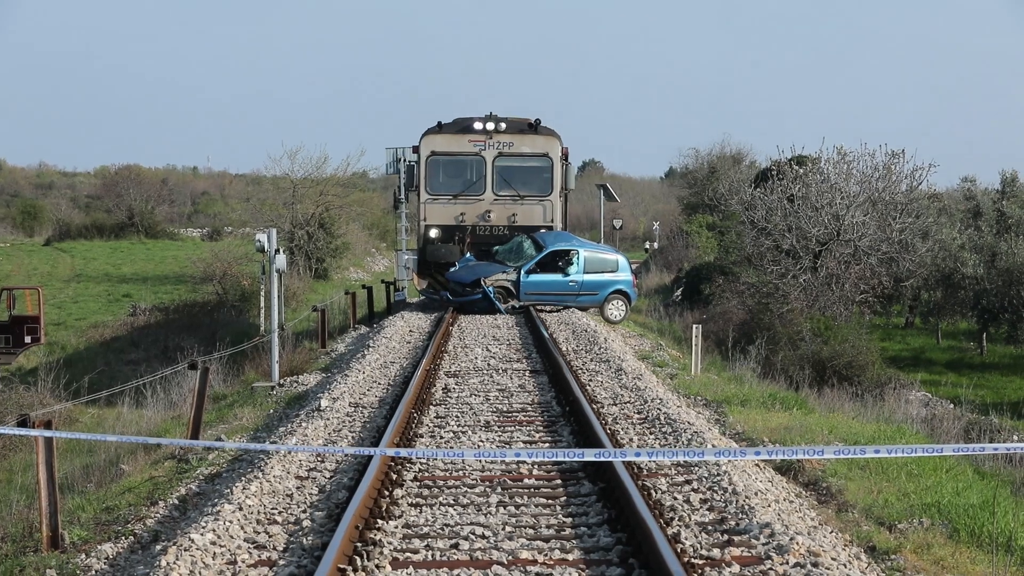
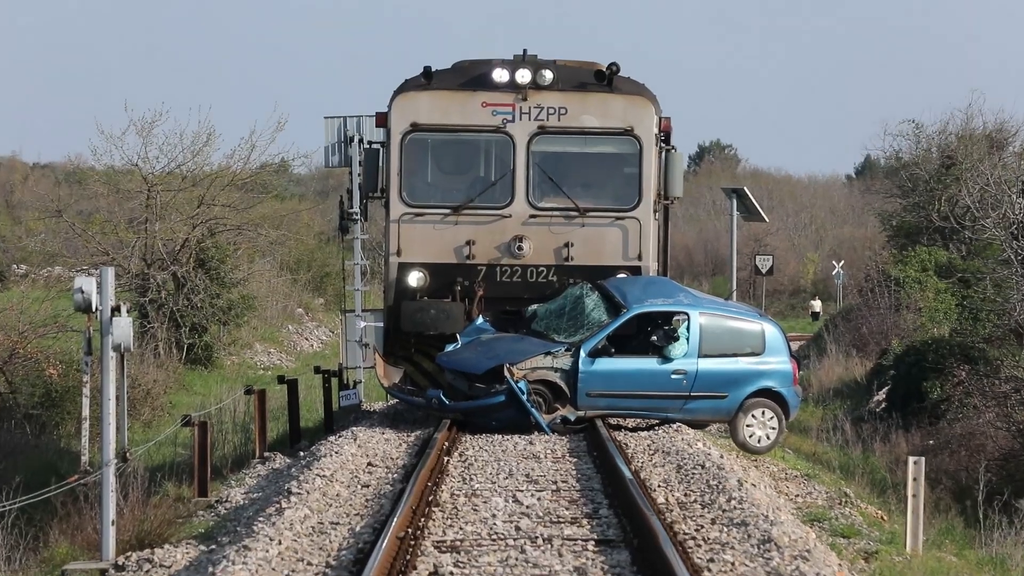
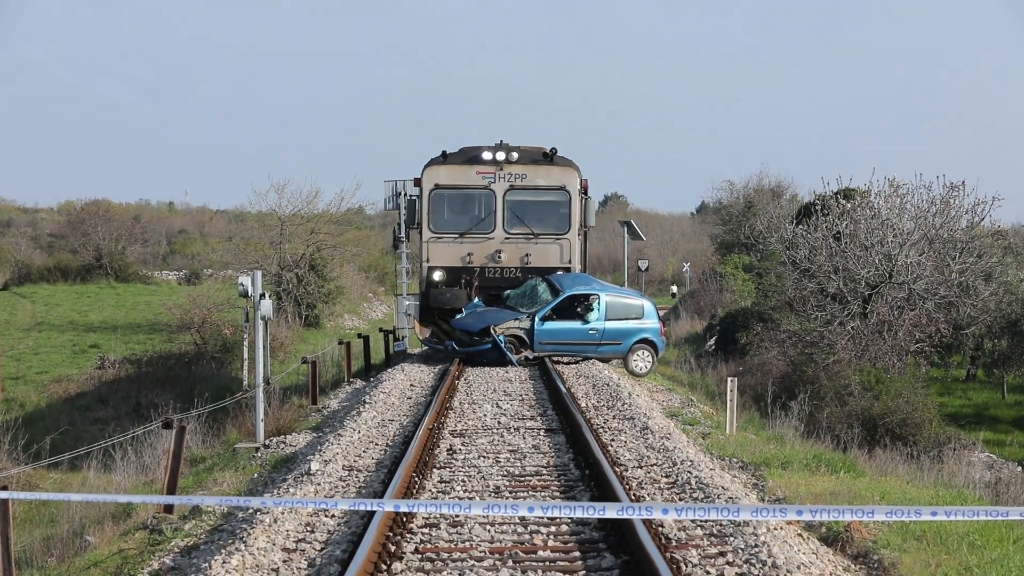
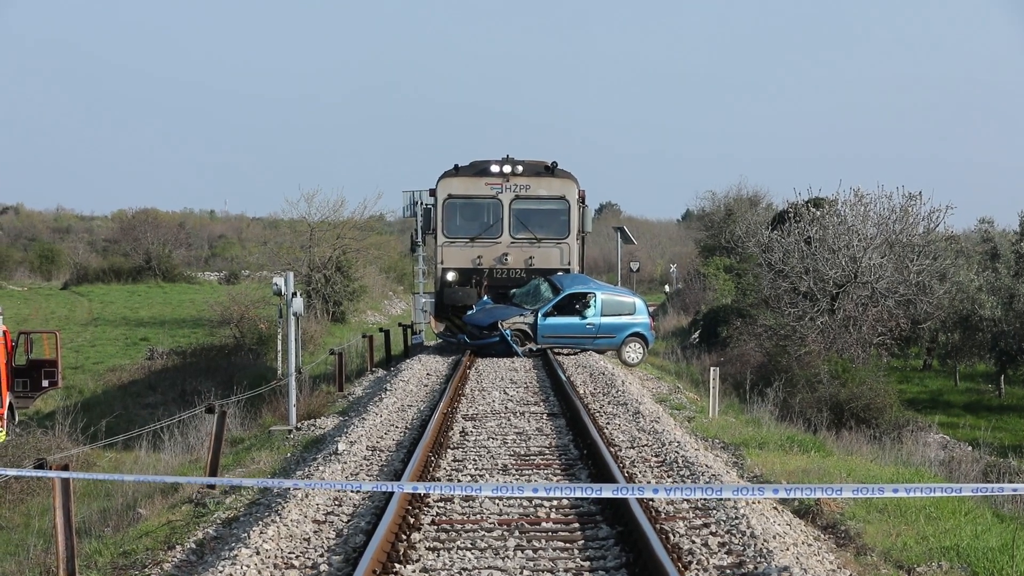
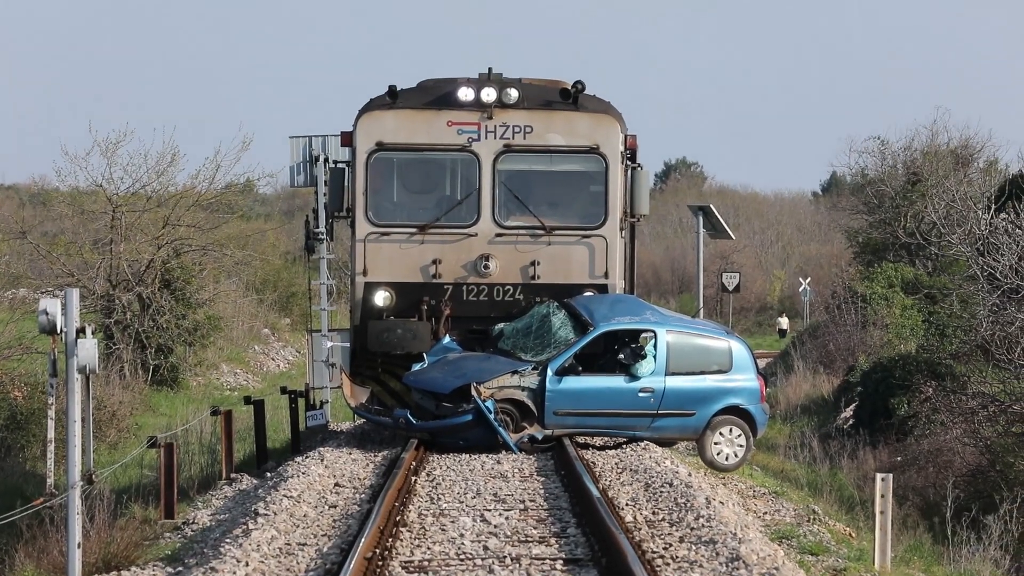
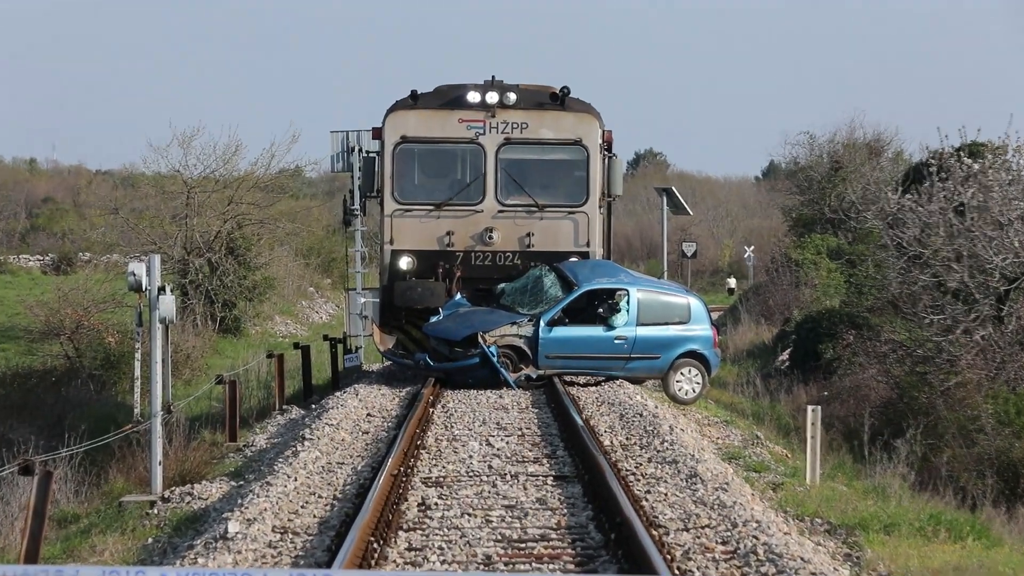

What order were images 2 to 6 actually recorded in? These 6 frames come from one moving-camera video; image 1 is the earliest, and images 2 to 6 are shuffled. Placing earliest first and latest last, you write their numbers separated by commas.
4, 3, 6, 2, 5
